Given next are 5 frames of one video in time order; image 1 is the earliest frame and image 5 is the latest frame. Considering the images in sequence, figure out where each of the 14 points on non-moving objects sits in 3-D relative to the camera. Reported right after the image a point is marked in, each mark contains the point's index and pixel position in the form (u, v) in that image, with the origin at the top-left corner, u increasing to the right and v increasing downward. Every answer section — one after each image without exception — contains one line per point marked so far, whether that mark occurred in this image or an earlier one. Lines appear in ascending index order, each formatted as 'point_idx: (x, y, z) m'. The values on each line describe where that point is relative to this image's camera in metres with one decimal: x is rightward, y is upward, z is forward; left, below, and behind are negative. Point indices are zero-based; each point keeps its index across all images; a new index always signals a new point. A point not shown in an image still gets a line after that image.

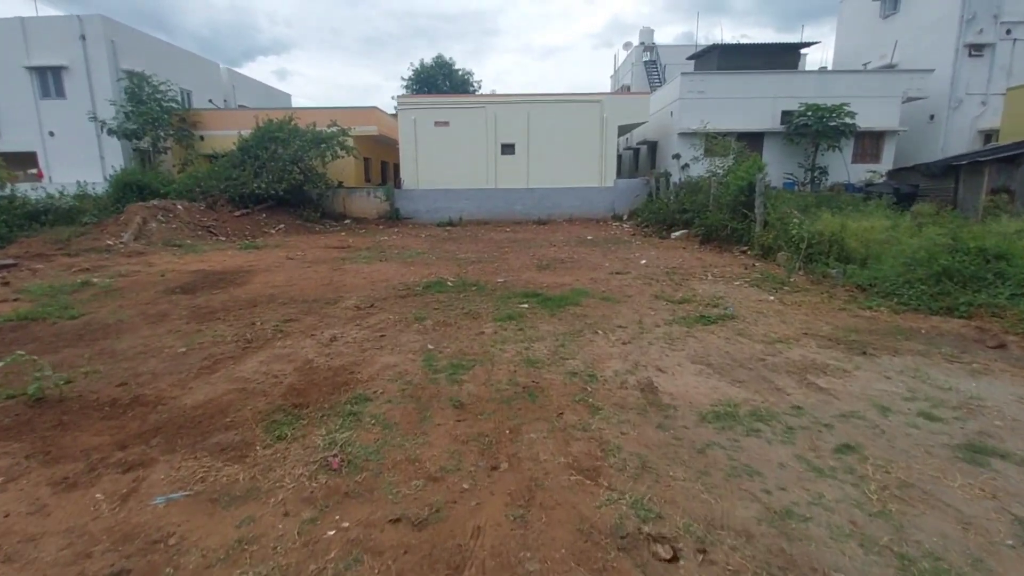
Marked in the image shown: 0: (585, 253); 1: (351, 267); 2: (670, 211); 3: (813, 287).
0: (+1.6, +0.8, +11.2) m
1: (-3.2, +0.4, +9.9) m
2: (+4.6, +2.2, +14.3) m
3: (+4.4, 0.0, +7.3) m
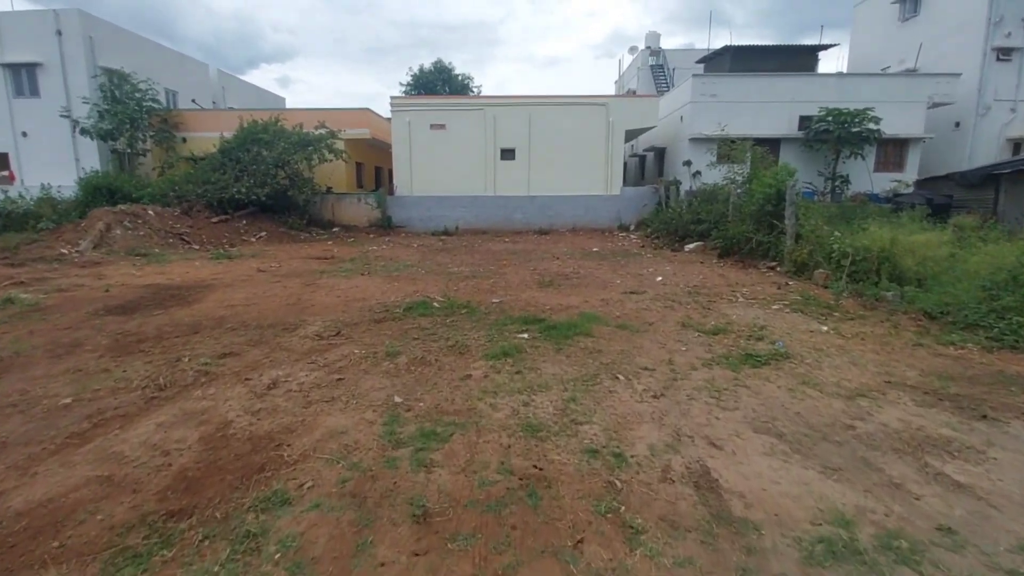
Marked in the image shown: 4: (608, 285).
0: (+1.6, +0.4, +10.0) m
1: (-3.3, +0.1, +8.7) m
2: (+4.5, +1.8, +13.2) m
3: (+4.4, -0.3, +6.1) m
4: (+1.6, 0.0, +8.1) m
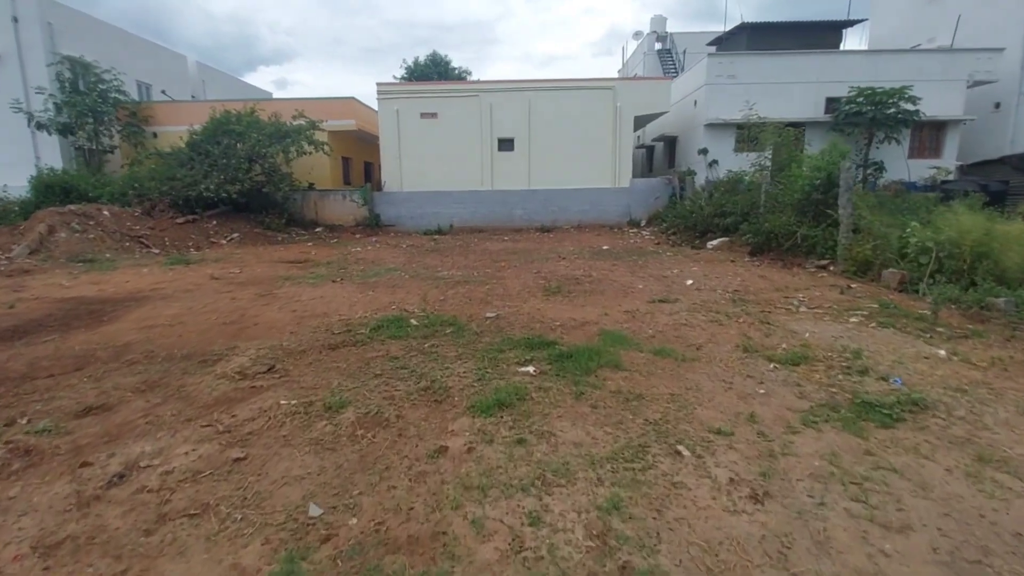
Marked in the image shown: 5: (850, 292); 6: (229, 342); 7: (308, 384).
0: (+1.6, +0.3, +8.5) m
1: (-3.3, -0.1, +7.2) m
2: (+4.5, +1.7, +11.6) m
3: (+4.4, -0.4, +4.6) m
4: (+1.6, -0.1, +6.6) m
5: (+4.3, -0.1, +6.4) m
6: (-2.7, -0.5, +4.7) m
7: (-1.5, -0.7, +3.7) m
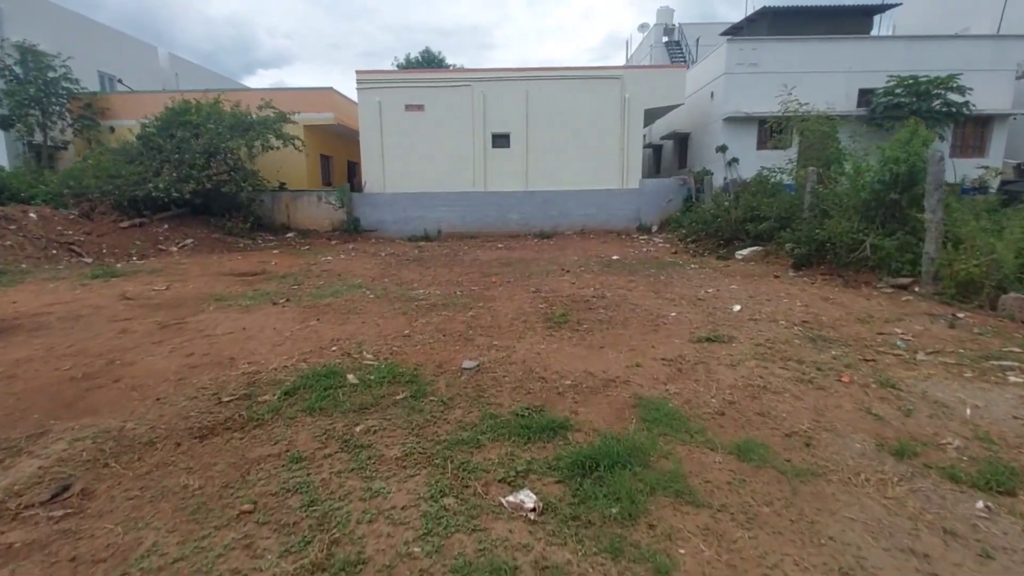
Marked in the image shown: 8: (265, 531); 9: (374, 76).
0: (+1.5, 0.0, +6.8) m
1: (-3.4, -0.3, +5.4) m
2: (+4.4, +1.4, +9.9) m
3: (+4.3, -0.7, +2.9) m
4: (+1.5, -0.4, +4.9) m
5: (+4.2, -0.4, +4.6) m
6: (-2.8, -0.8, +3.0) m
7: (-1.6, -1.0, +1.9) m
8: (-1.0, -1.0, +2.0) m
9: (-3.9, +6.0, +14.1) m
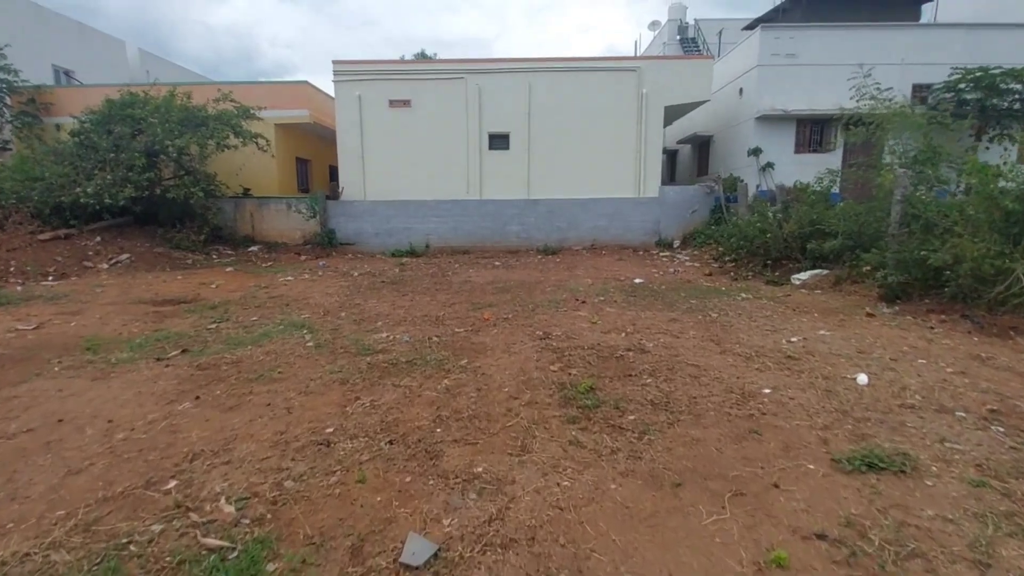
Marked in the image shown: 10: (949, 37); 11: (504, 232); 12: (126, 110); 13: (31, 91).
0: (+1.5, -0.4, +4.8) m
1: (-3.4, -0.7, +3.5) m
2: (+4.4, +0.9, +8.0) m
3: (+4.3, -1.0, +0.9) m
4: (+1.5, -0.8, +2.9) m
5: (+4.2, -0.8, +2.7) m
6: (-2.8, -1.1, +1.0) m
7: (-1.6, -1.3, -0.1) m
8: (-1.0, -1.3, 0.0) m
9: (-3.9, +5.5, +12.3) m
10: (+10.4, +6.0, +11.8) m
11: (-0.2, +1.3, +11.7) m
12: (-8.2, +3.8, +10.6) m
13: (-13.2, +5.4, +13.6) m
